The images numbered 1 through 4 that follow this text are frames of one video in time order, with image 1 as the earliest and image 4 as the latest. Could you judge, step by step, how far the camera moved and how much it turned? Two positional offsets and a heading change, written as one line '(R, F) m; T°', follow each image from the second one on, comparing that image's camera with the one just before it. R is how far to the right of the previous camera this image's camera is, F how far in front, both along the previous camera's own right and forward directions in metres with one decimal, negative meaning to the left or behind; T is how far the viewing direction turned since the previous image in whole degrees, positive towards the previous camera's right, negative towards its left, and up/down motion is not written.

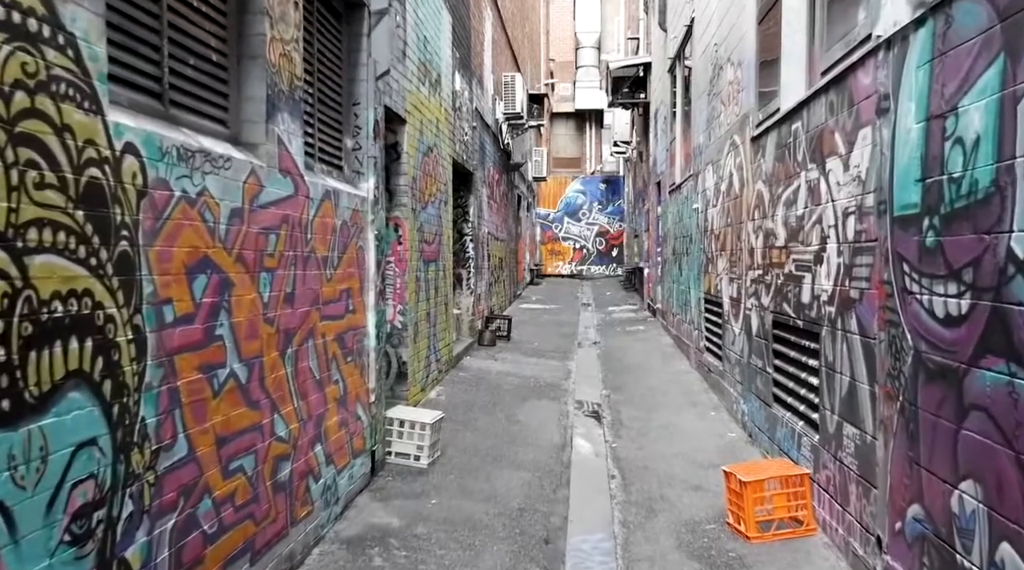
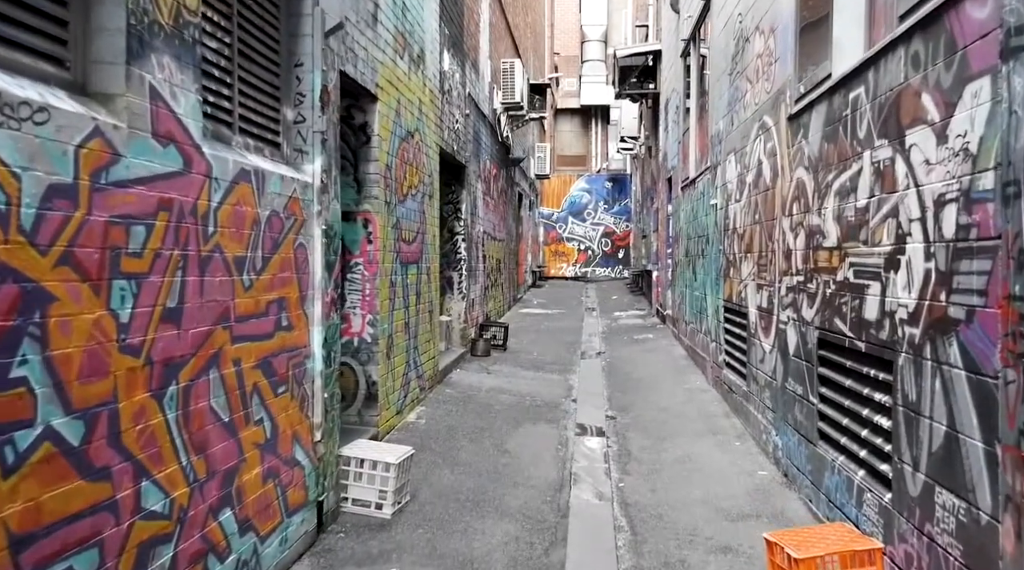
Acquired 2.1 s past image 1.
(+0.1, +1.0) m; 0°
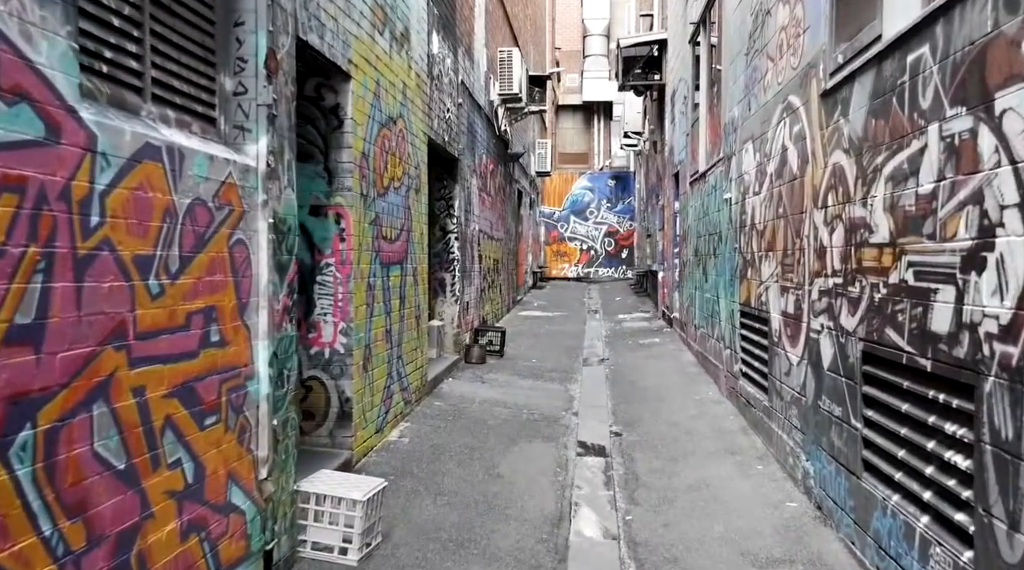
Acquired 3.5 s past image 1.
(+0.1, +0.7) m; 0°
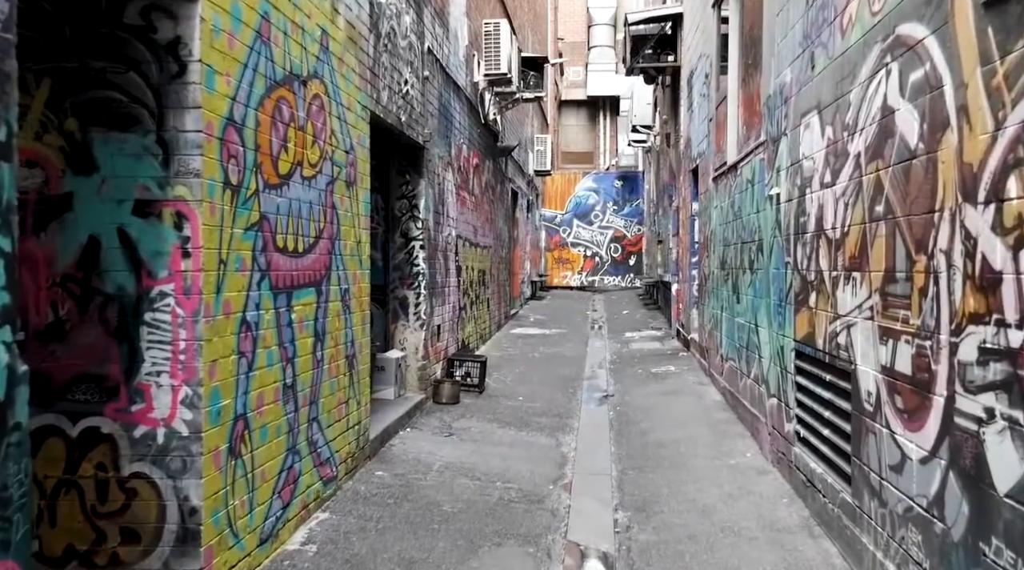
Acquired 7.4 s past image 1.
(+0.3, +1.9) m; -1°
